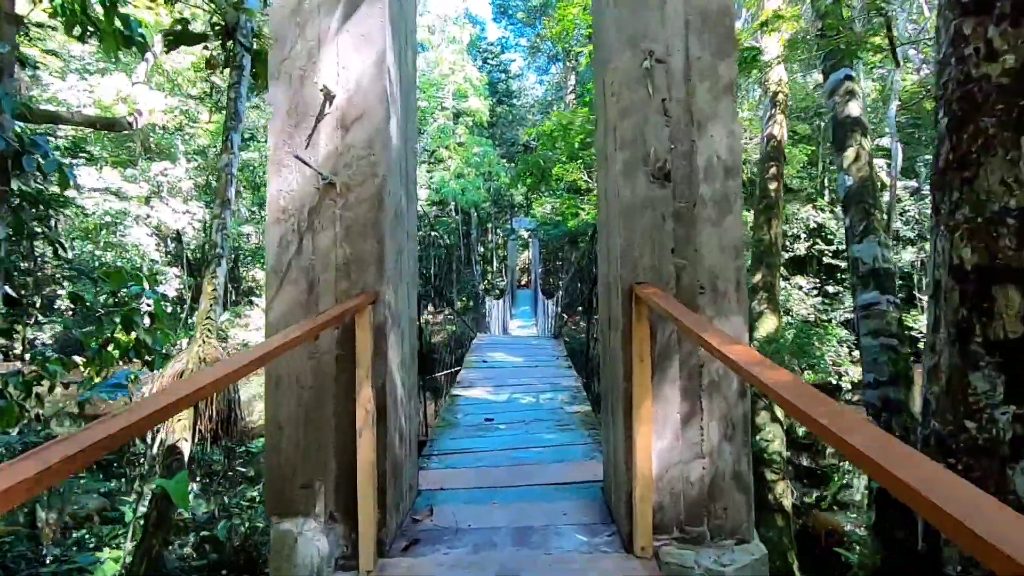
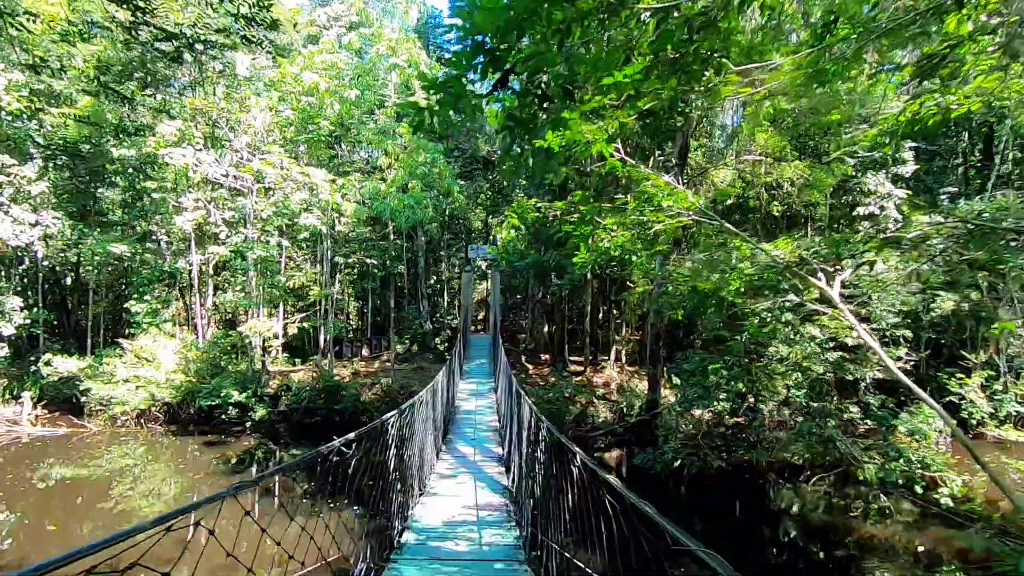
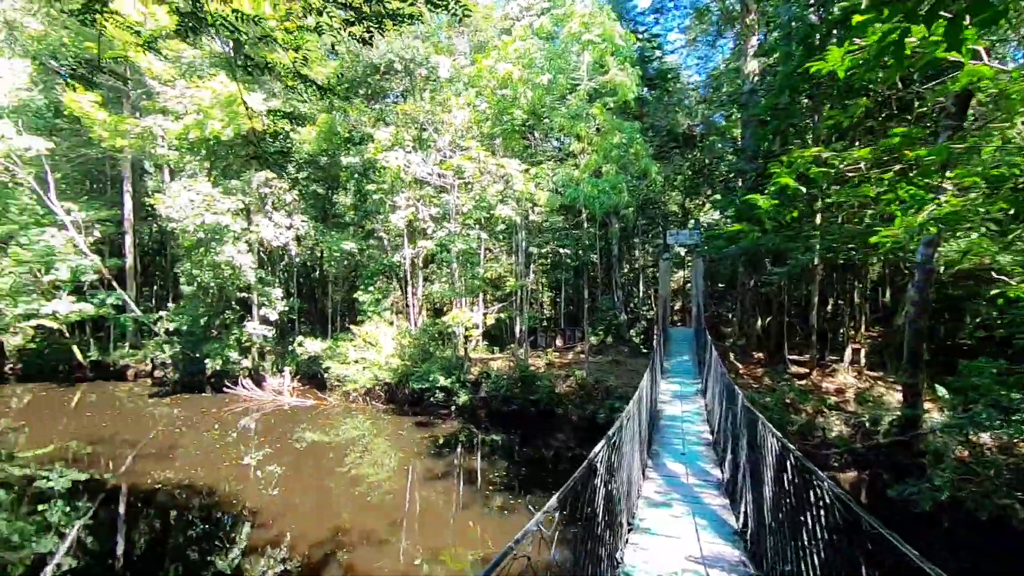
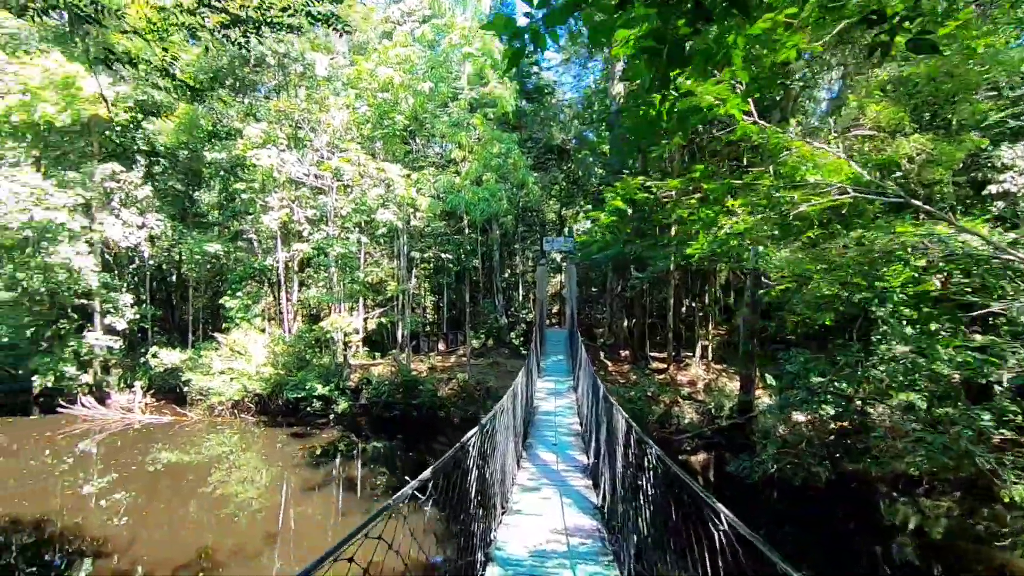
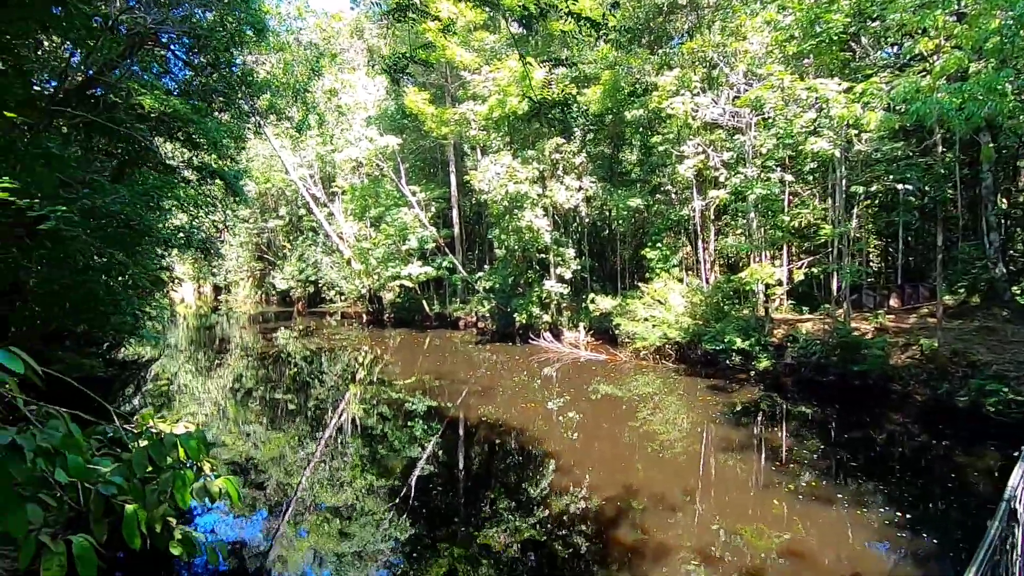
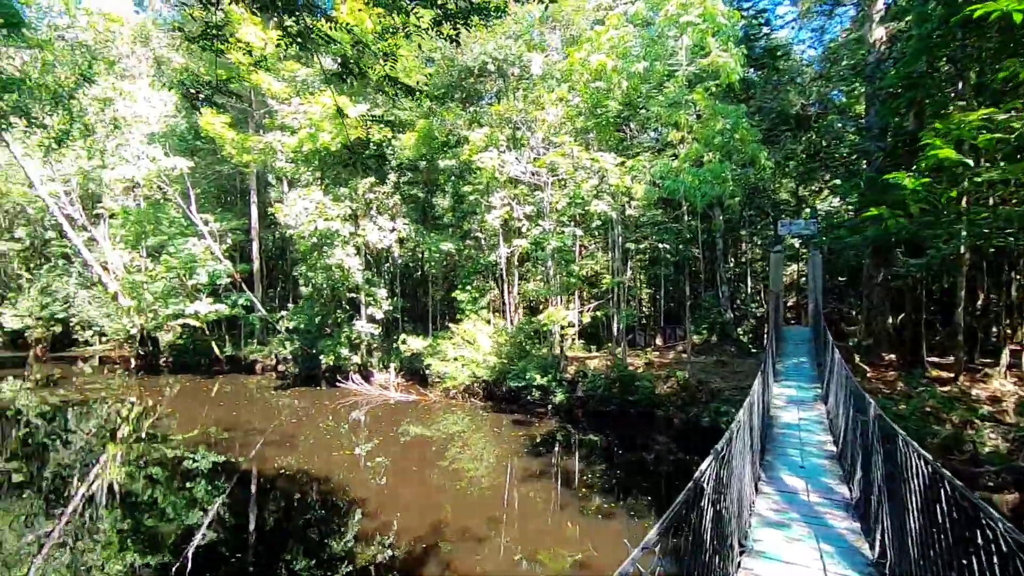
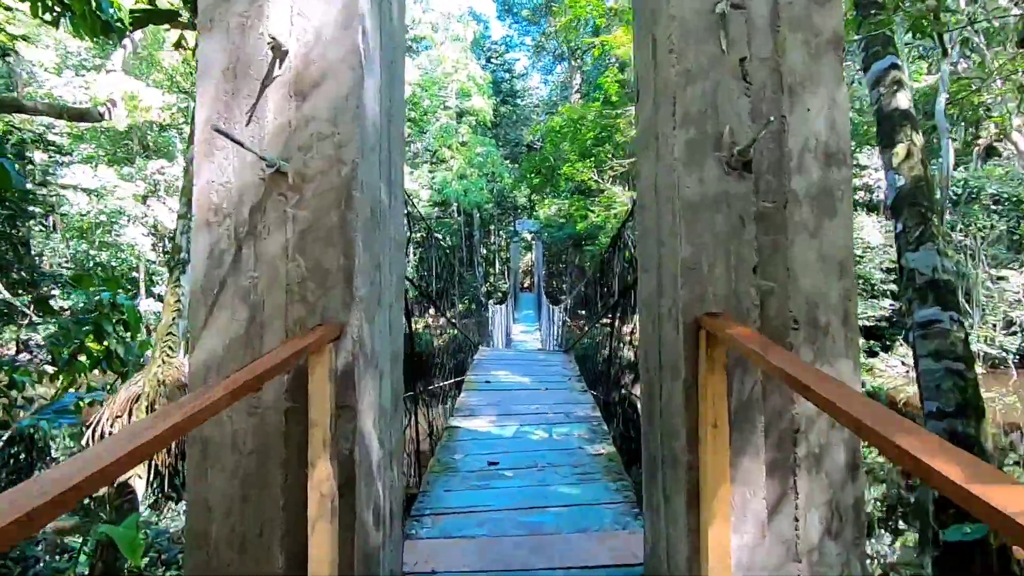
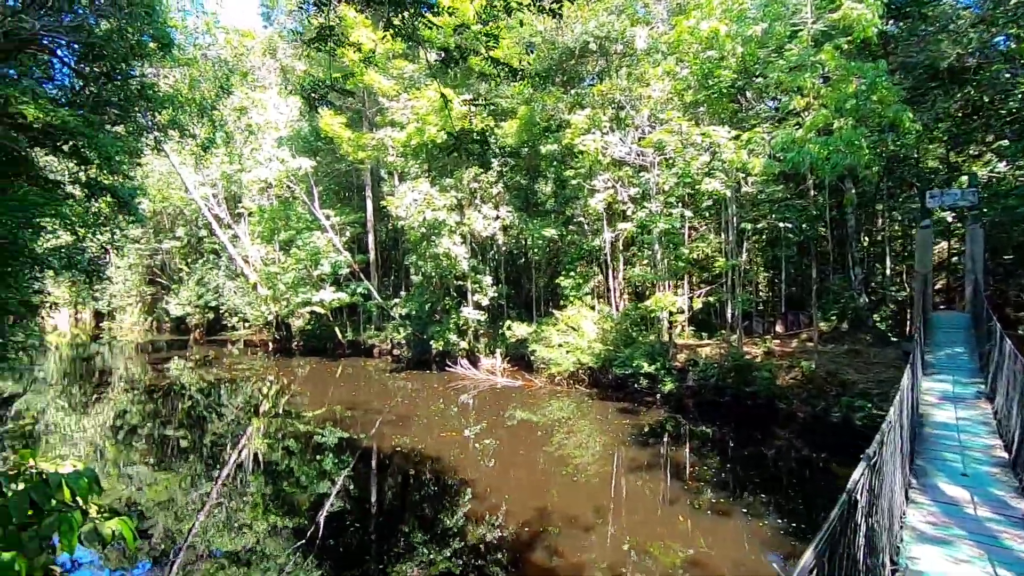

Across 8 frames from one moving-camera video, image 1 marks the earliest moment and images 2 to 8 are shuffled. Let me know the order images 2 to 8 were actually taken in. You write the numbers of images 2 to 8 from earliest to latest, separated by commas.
7, 2, 4, 3, 6, 8, 5
